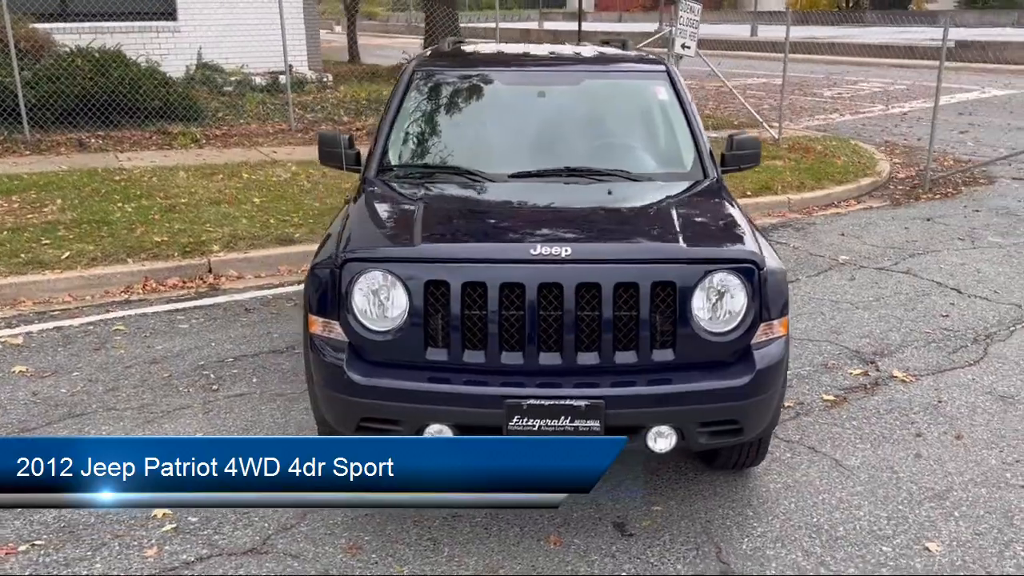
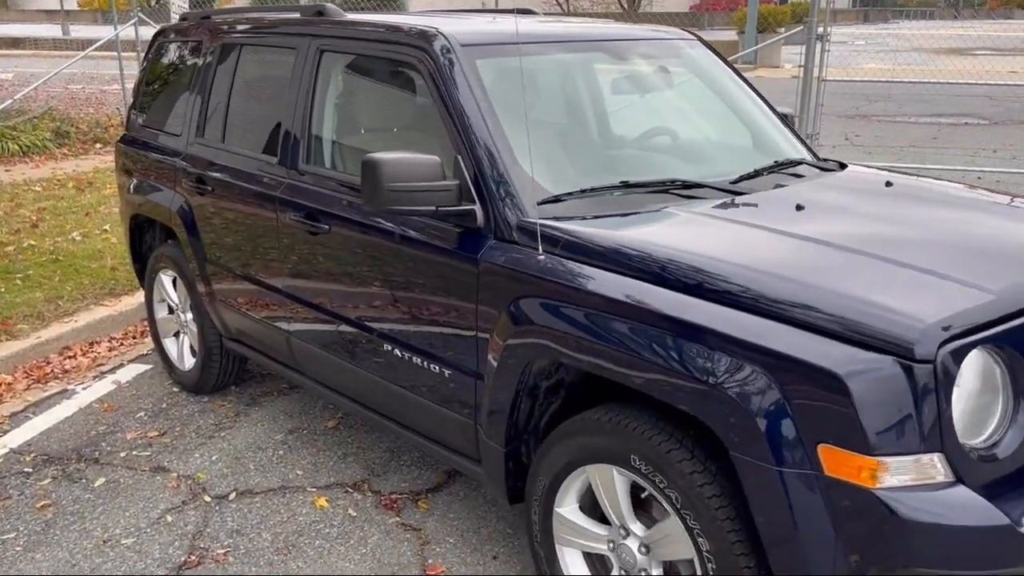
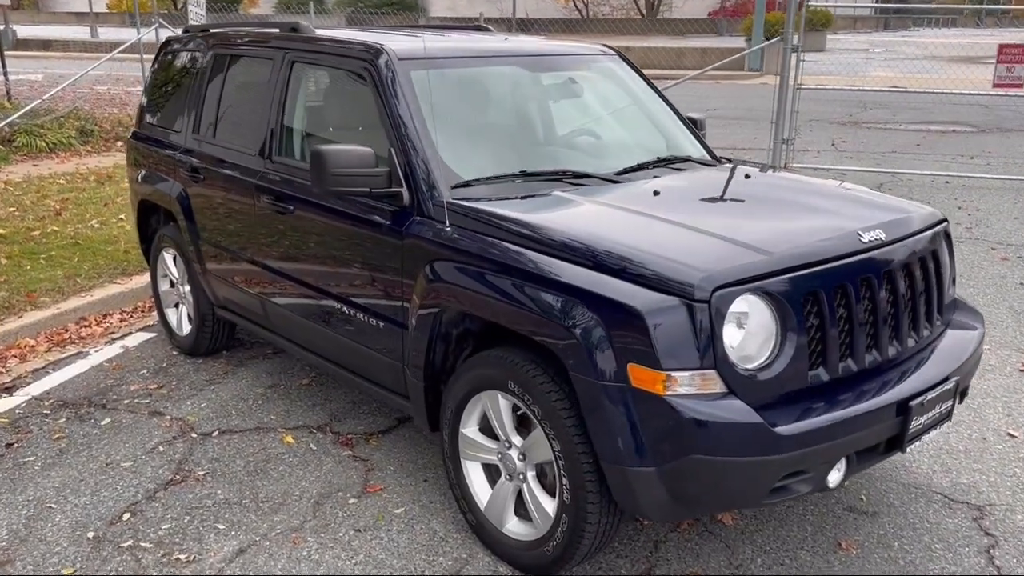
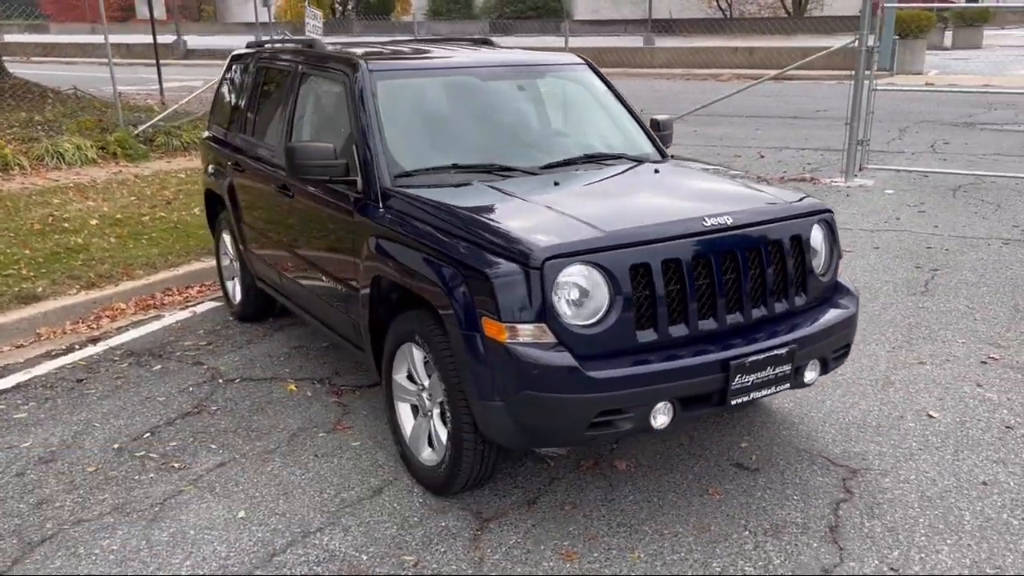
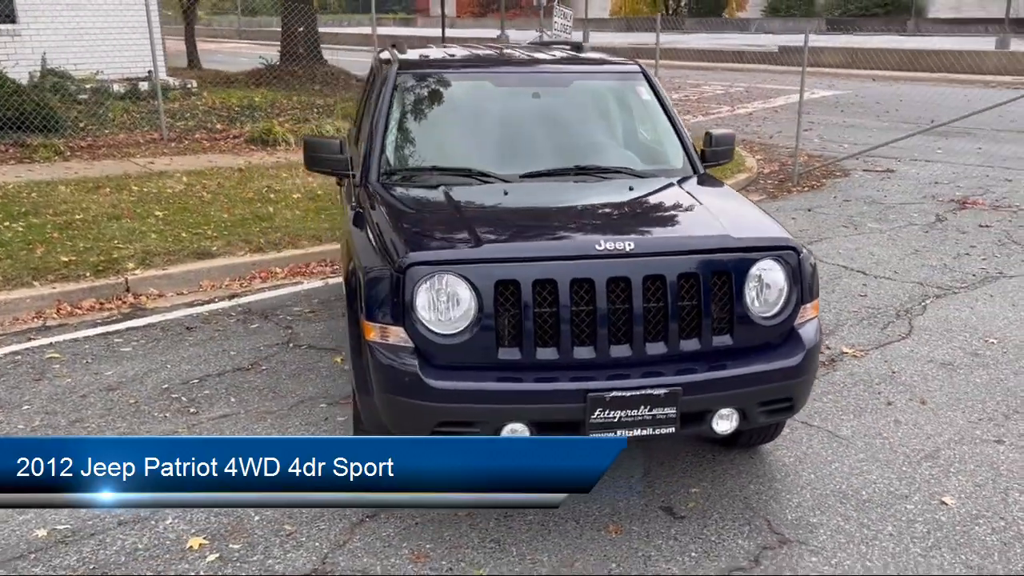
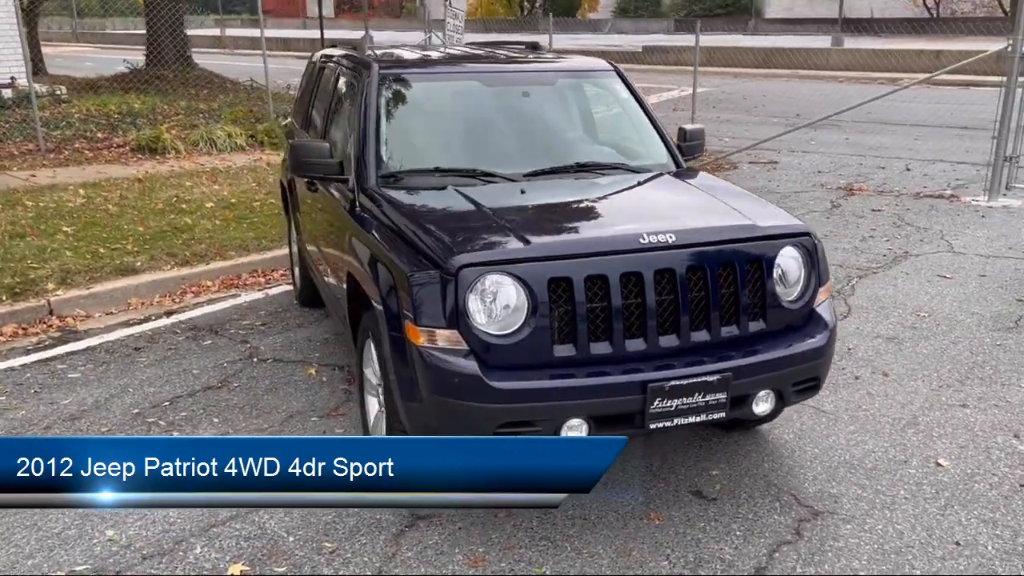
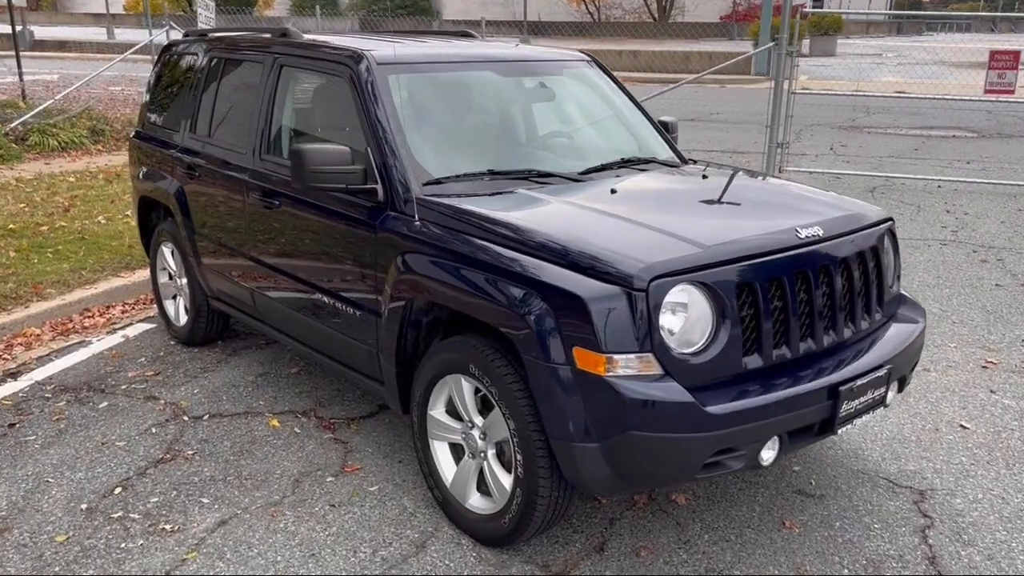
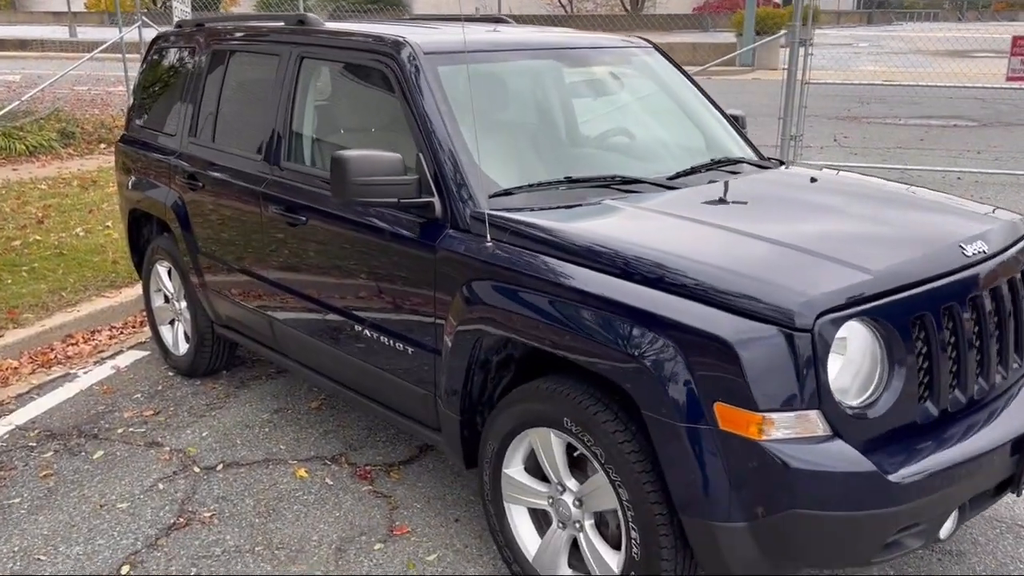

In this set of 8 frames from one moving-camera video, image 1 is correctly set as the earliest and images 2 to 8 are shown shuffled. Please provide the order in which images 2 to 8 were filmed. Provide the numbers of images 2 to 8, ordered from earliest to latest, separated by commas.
5, 6, 4, 7, 3, 8, 2
